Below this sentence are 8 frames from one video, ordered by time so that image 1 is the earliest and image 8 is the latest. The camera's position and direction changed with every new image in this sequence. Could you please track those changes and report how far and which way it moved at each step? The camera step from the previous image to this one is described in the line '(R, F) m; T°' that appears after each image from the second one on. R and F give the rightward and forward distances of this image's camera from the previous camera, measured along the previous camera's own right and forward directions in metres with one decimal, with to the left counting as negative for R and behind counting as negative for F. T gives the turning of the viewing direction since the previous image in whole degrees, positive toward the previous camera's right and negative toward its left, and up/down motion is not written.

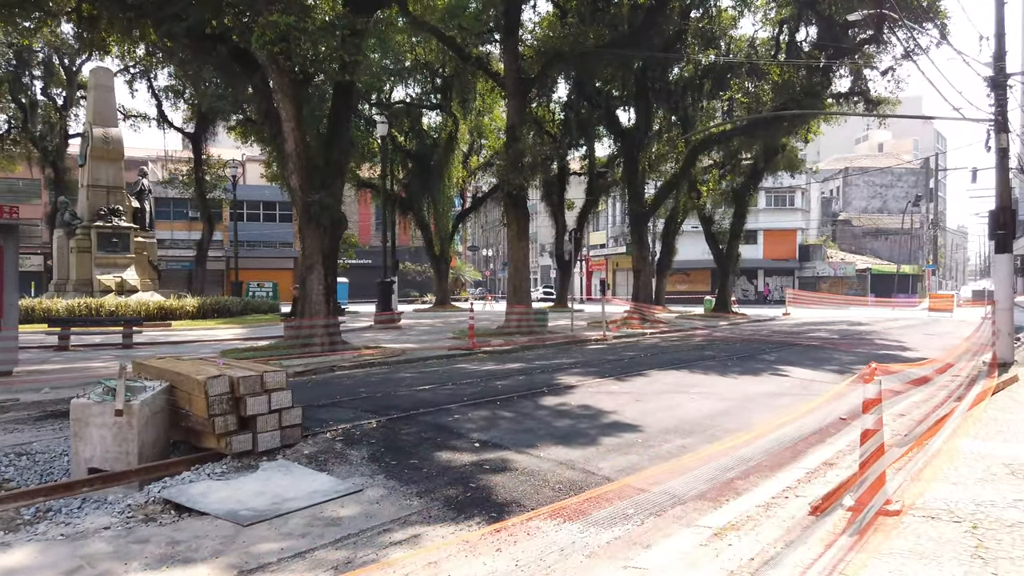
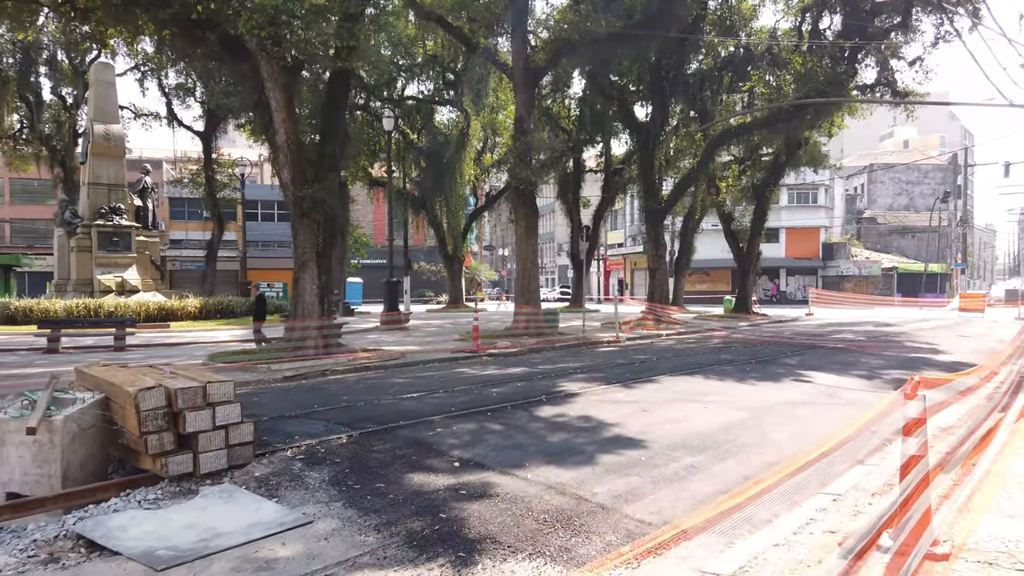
(+0.3, +0.8) m; -1°
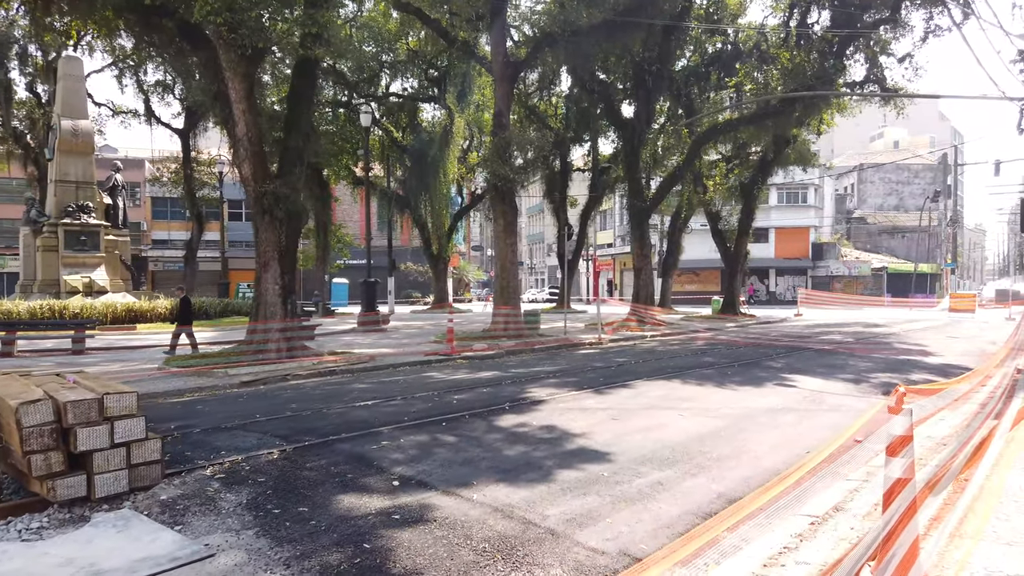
(+0.3, +0.6) m; +1°
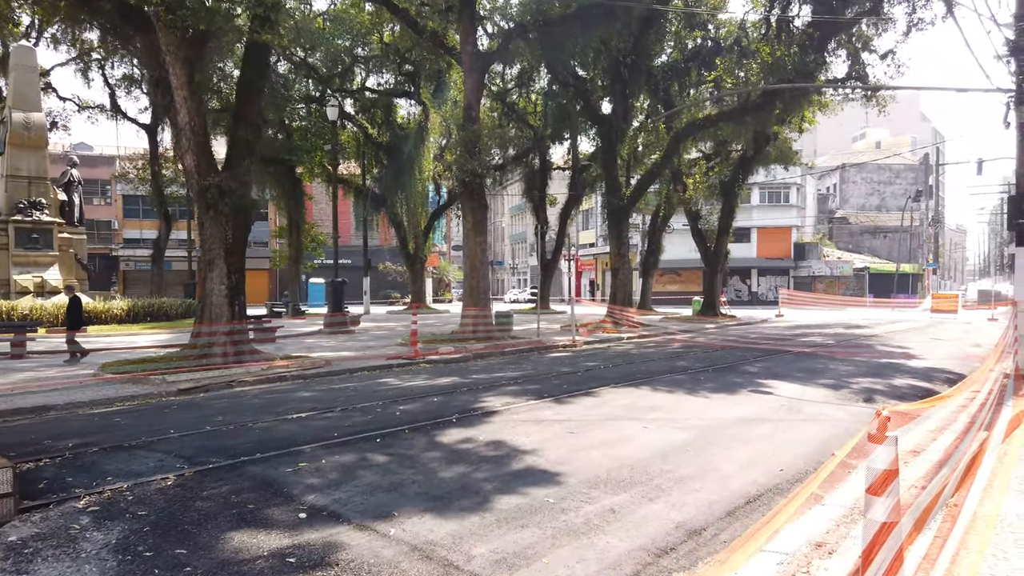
(+0.4, +0.7) m; +1°
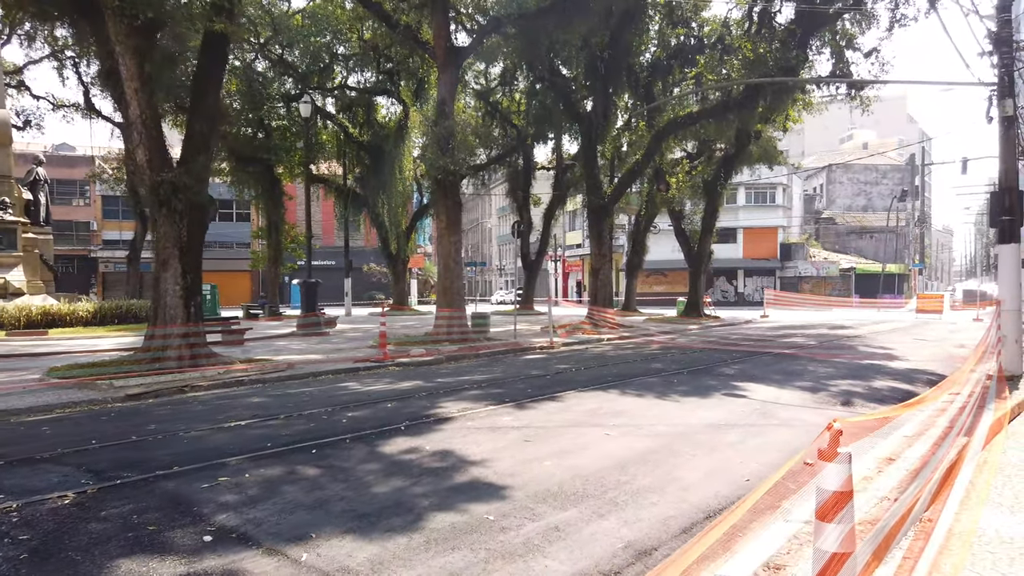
(+0.3, +0.4) m; +1°
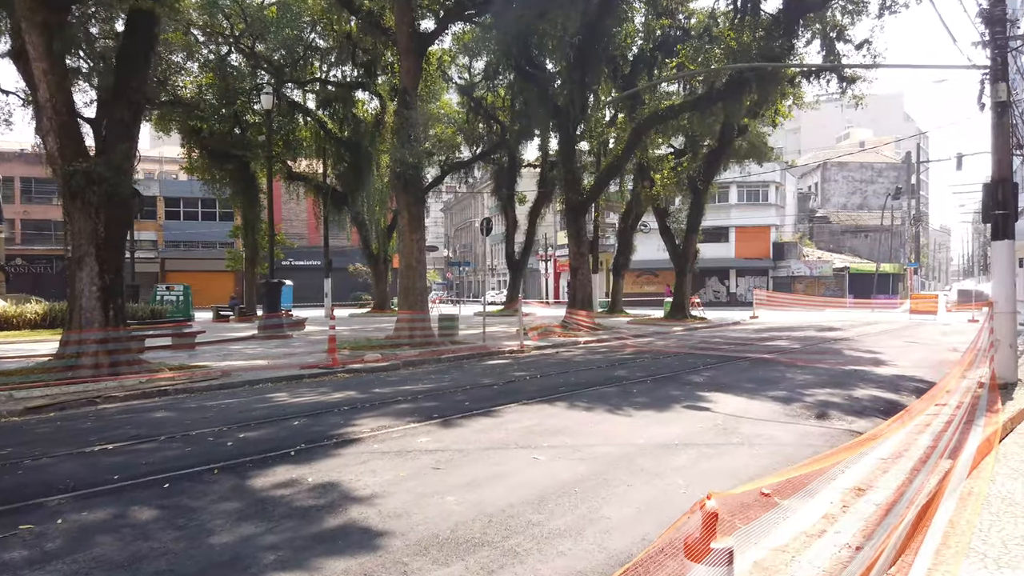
(+0.7, +0.9) m; 0°
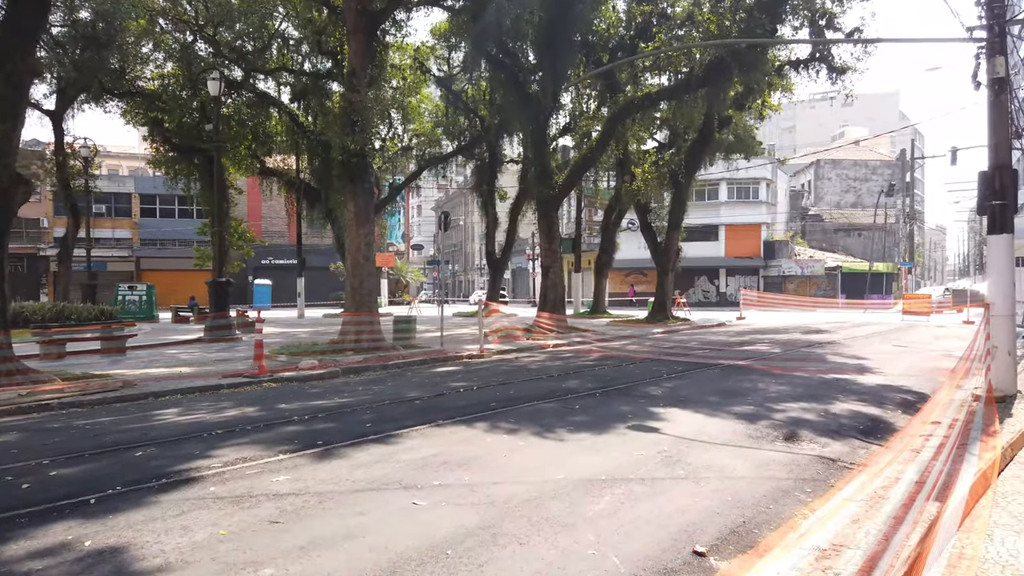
(+0.8, +1.2) m; 0°
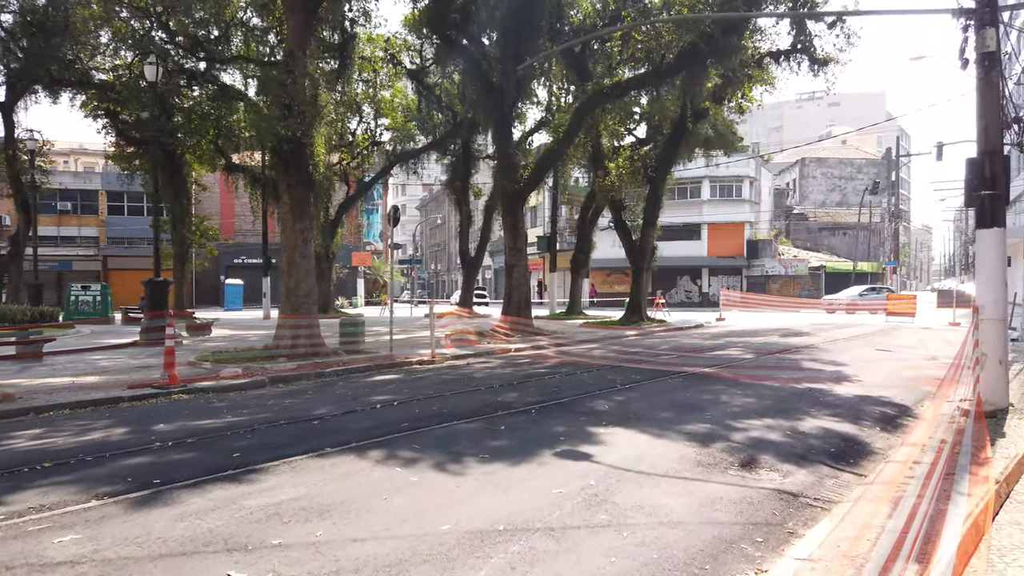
(+0.7, +1.1) m; +1°
